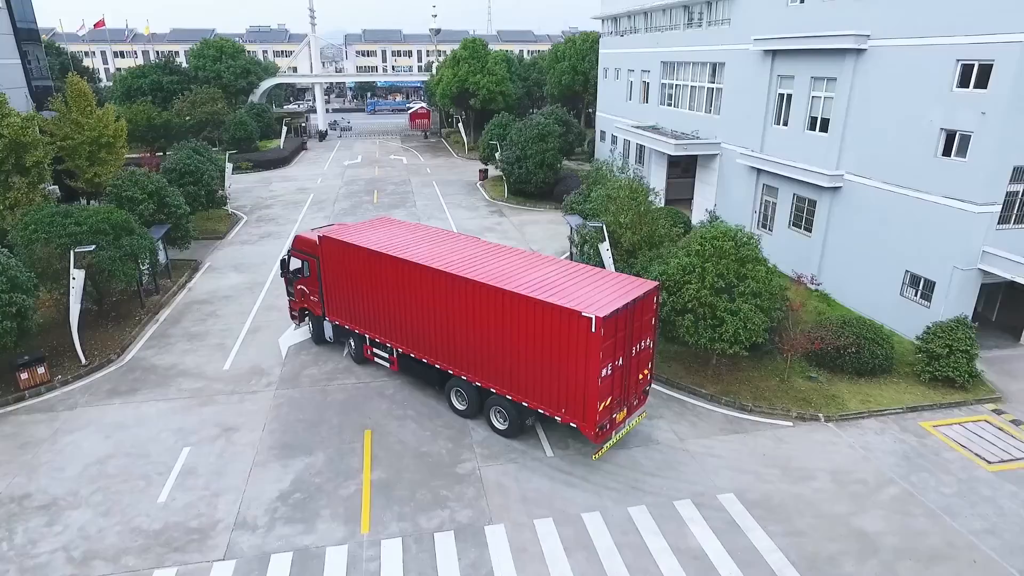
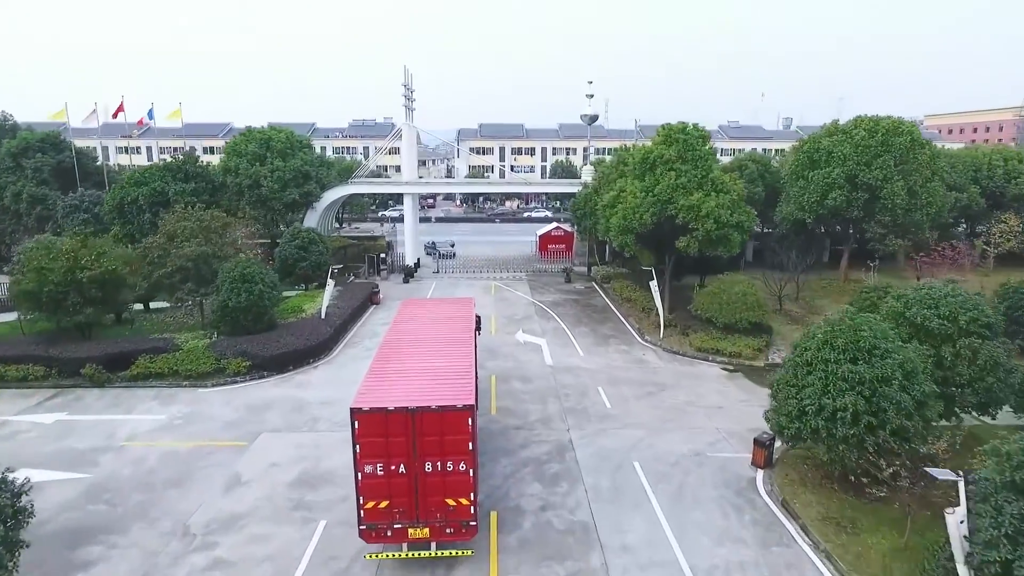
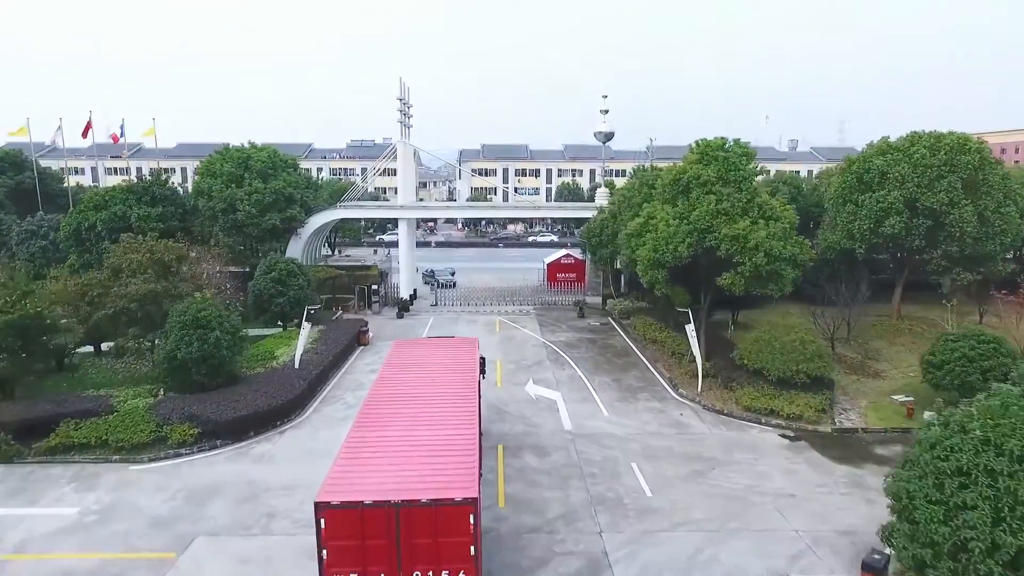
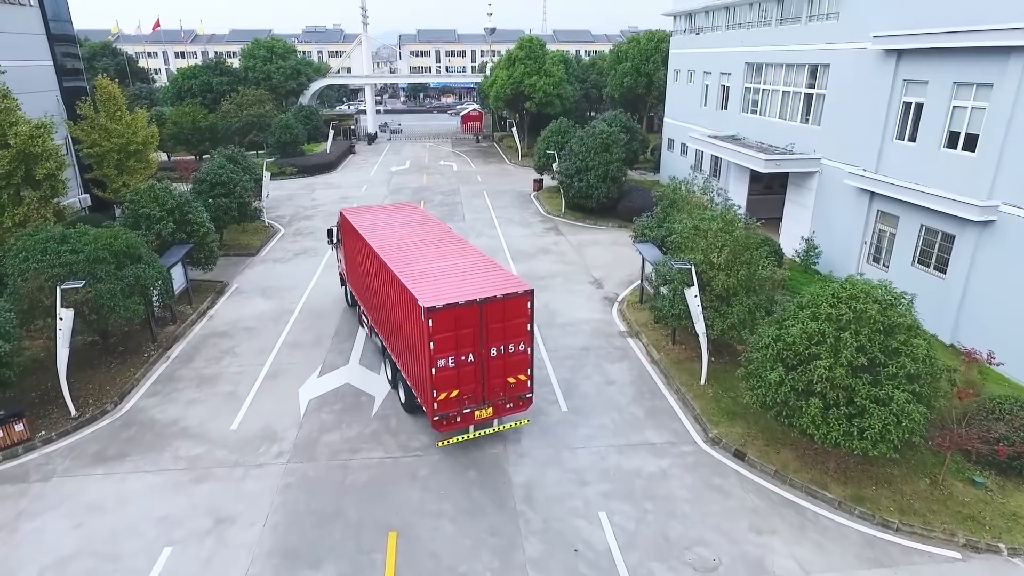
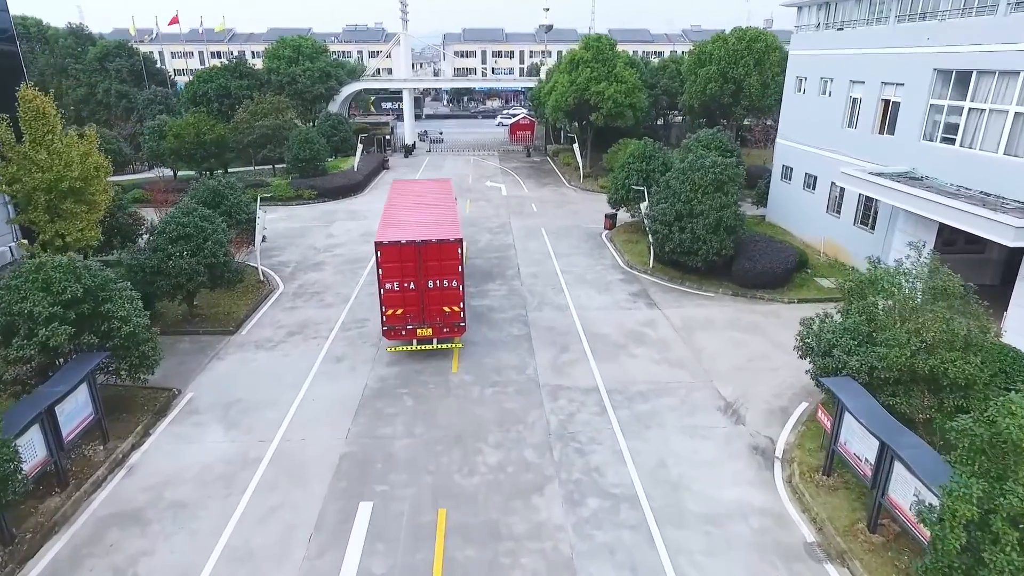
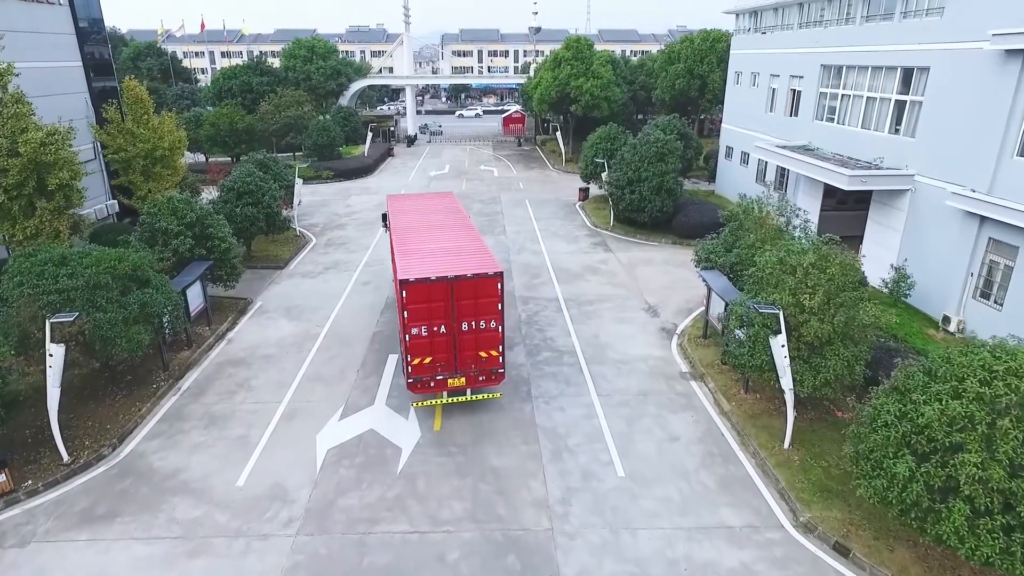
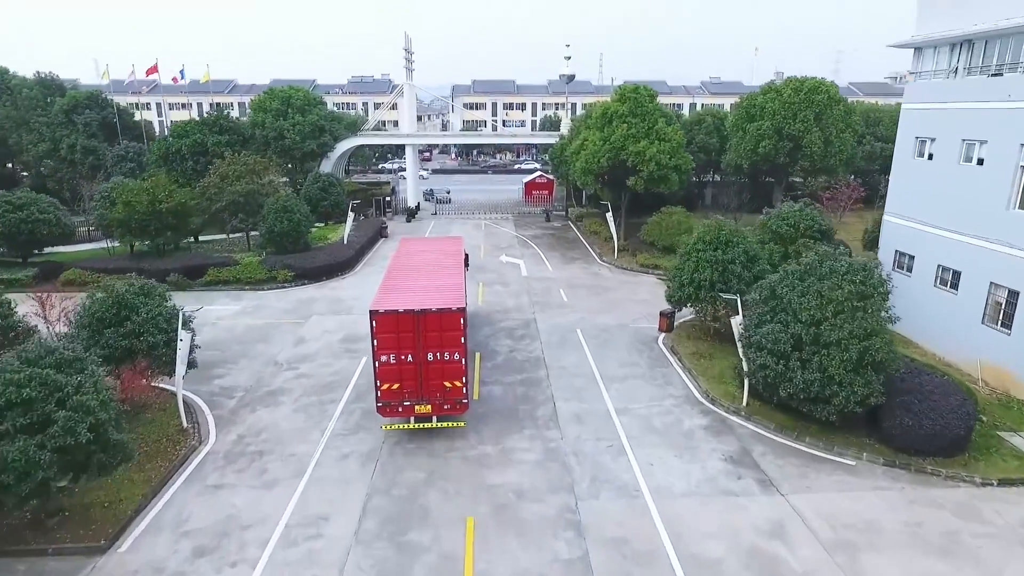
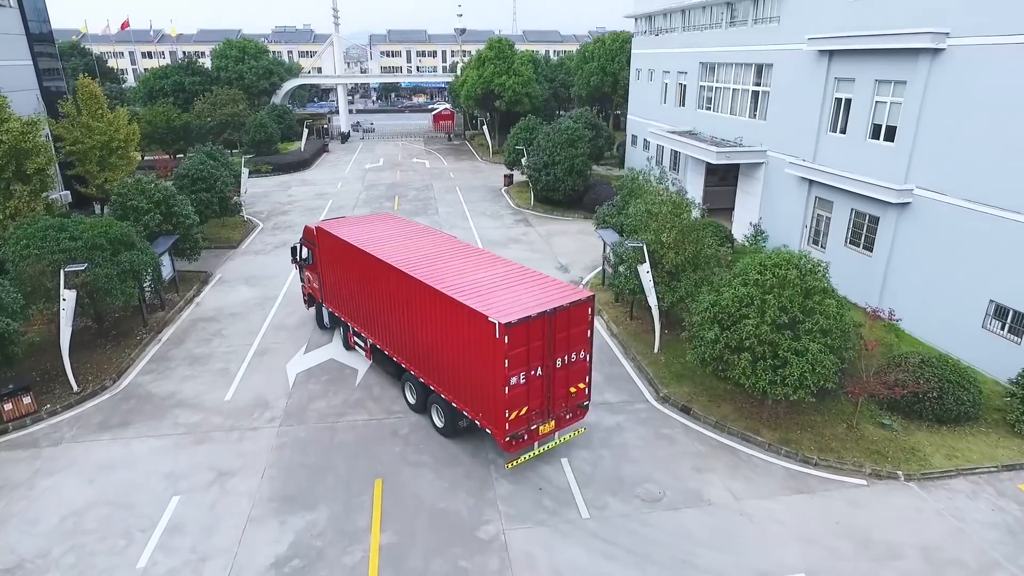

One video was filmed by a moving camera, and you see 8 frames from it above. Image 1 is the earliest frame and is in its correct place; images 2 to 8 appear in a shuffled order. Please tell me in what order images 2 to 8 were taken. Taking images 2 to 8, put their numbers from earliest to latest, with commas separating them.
8, 4, 6, 5, 7, 2, 3
